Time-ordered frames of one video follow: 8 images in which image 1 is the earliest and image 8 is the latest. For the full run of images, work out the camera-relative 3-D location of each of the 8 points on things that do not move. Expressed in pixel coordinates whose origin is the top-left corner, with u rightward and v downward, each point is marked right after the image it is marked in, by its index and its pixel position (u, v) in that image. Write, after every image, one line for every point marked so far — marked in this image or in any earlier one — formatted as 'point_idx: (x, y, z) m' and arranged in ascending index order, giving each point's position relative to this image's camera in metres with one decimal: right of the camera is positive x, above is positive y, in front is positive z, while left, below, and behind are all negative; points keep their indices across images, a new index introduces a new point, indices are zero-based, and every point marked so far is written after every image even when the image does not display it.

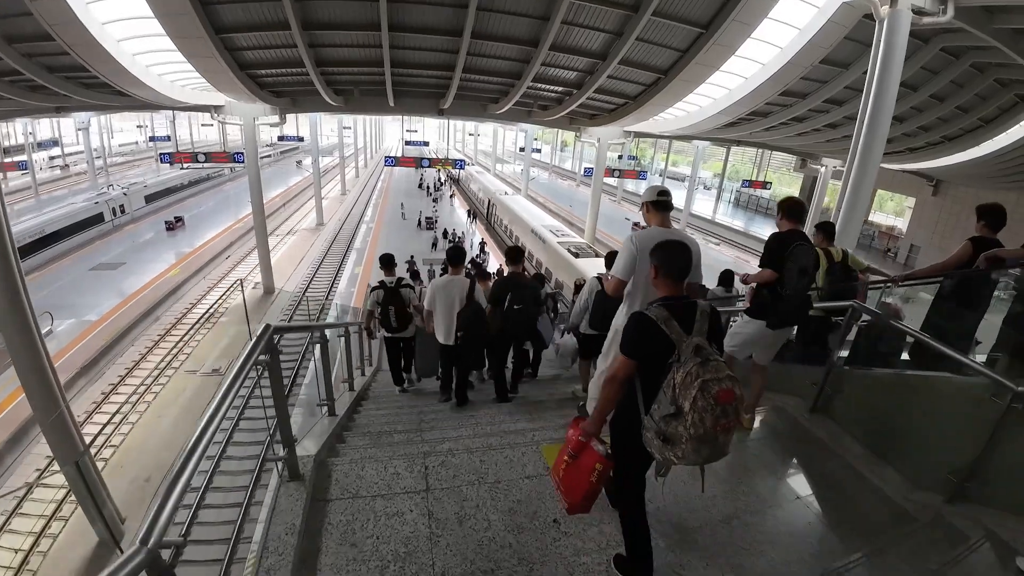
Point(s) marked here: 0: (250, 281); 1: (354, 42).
0: (-9.5, +0.3, +17.8) m
1: (-3.0, +4.7, +9.5) m
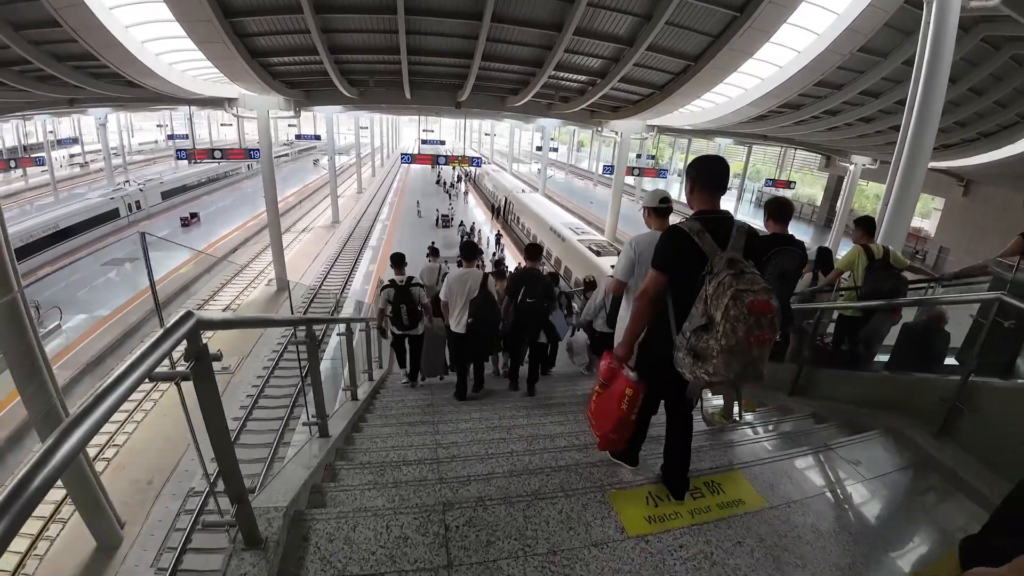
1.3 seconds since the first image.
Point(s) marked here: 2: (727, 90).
0: (-8.9, +0.4, +17.5) m
1: (-2.6, +4.7, +9.0) m
2: (+6.7, +6.1, +15.1) m
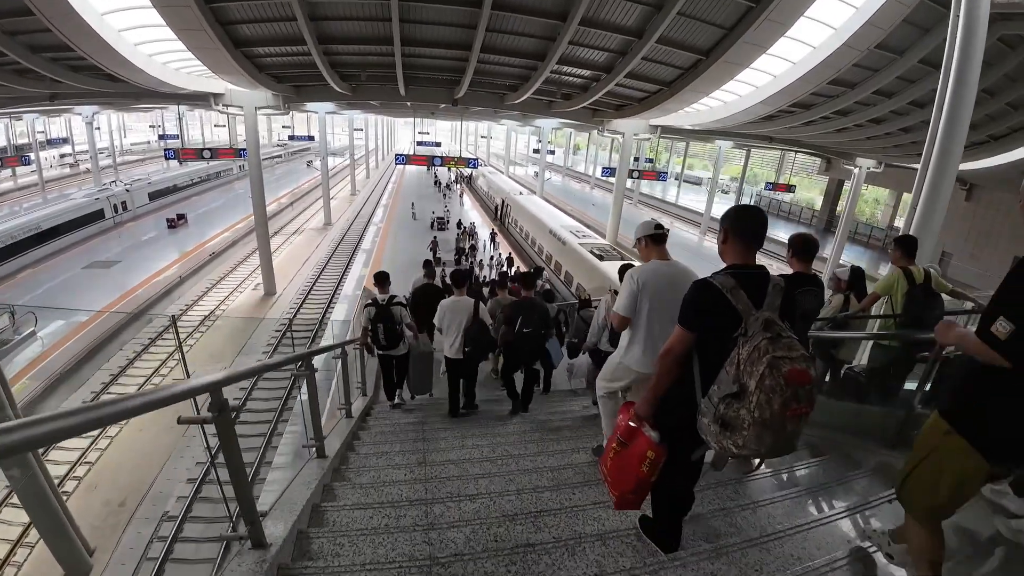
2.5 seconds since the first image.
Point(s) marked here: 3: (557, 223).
0: (-8.9, +0.2, +16.8) m
1: (-2.6, +4.6, +8.4) m
2: (+6.6, +5.9, +14.6) m
3: (+1.7, +2.5, +18.8) m
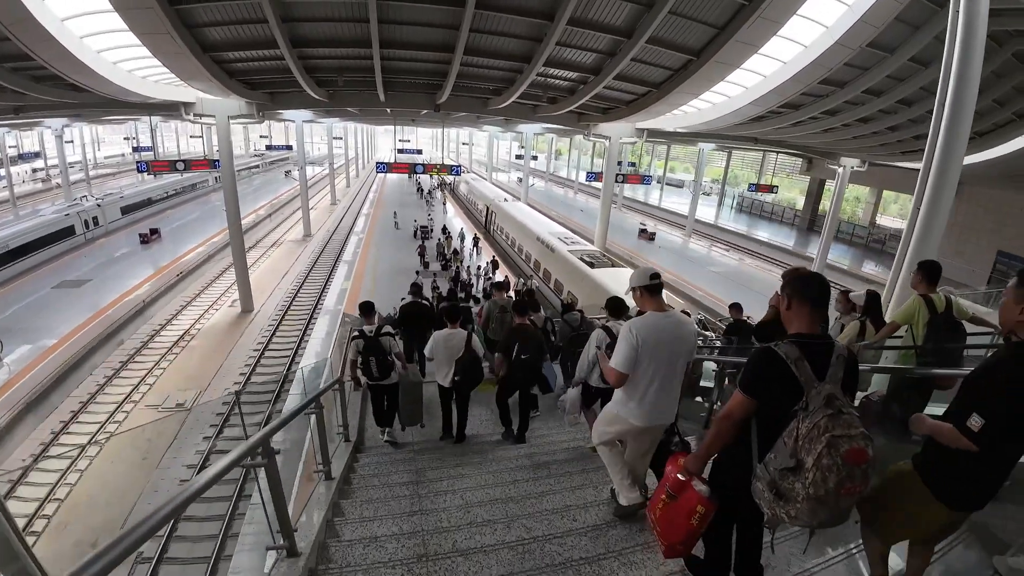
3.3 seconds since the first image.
0: (-9.3, -0.3, +16.0) m
1: (-2.8, +4.3, +7.9) m
2: (+6.2, +5.8, +14.4) m
3: (+1.2, +2.2, +18.4) m
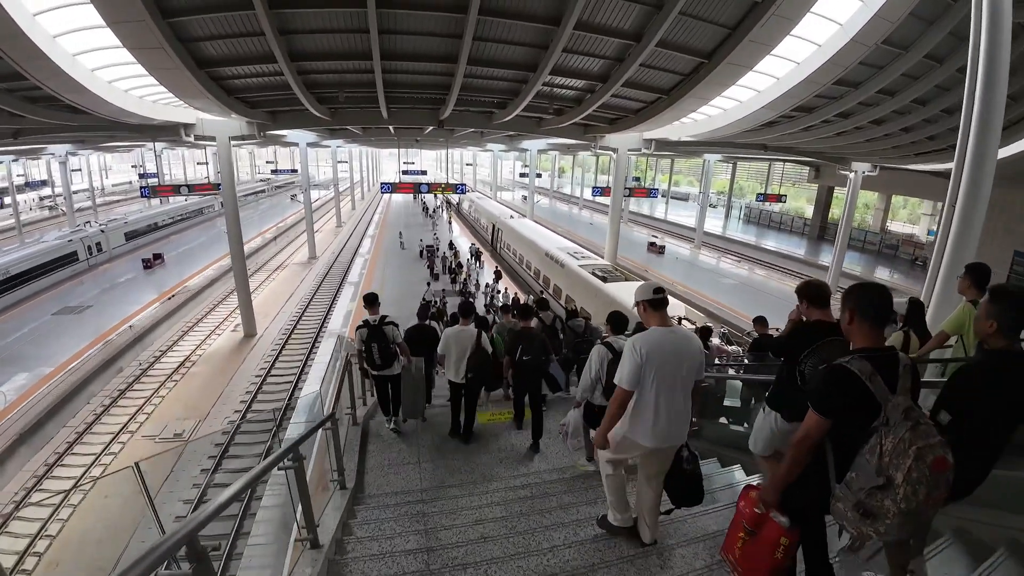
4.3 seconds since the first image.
0: (-9.0, -1.1, +15.7) m
1: (-2.8, +4.0, +7.6) m
2: (+6.3, +5.5, +14.0) m
3: (+1.5, +1.6, +18.0) m
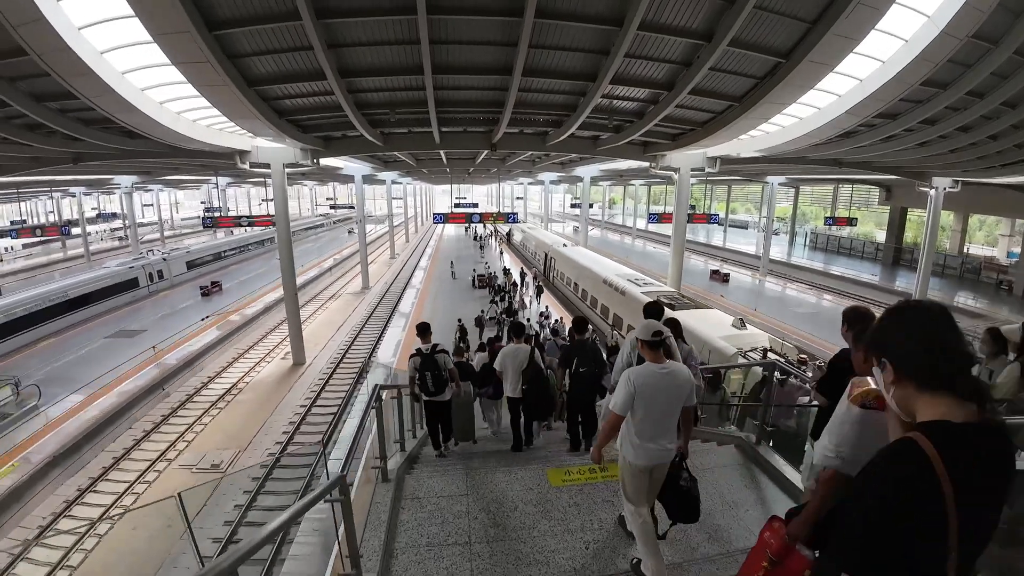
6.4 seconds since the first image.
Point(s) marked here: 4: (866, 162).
0: (-7.3, -2.0, +15.6) m
1: (-1.9, +3.7, +7.3) m
2: (+7.8, +4.7, +12.8) m
3: (+3.4, +0.6, +17.0) m
4: (+14.2, +4.9, +19.9) m
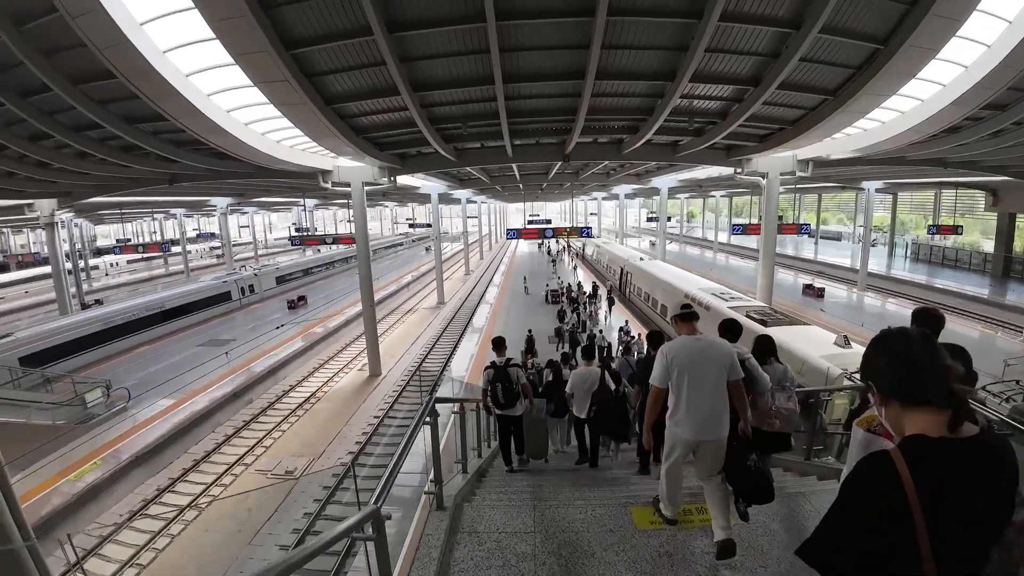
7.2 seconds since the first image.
0: (-5.0, -2.5, +16.1) m
1: (-0.9, +3.5, +7.2) m
2: (+9.5, +4.4, +11.4) m
3: (+5.8, +0.1, +16.0) m
4: (+17.0, +4.4, +17.4) m
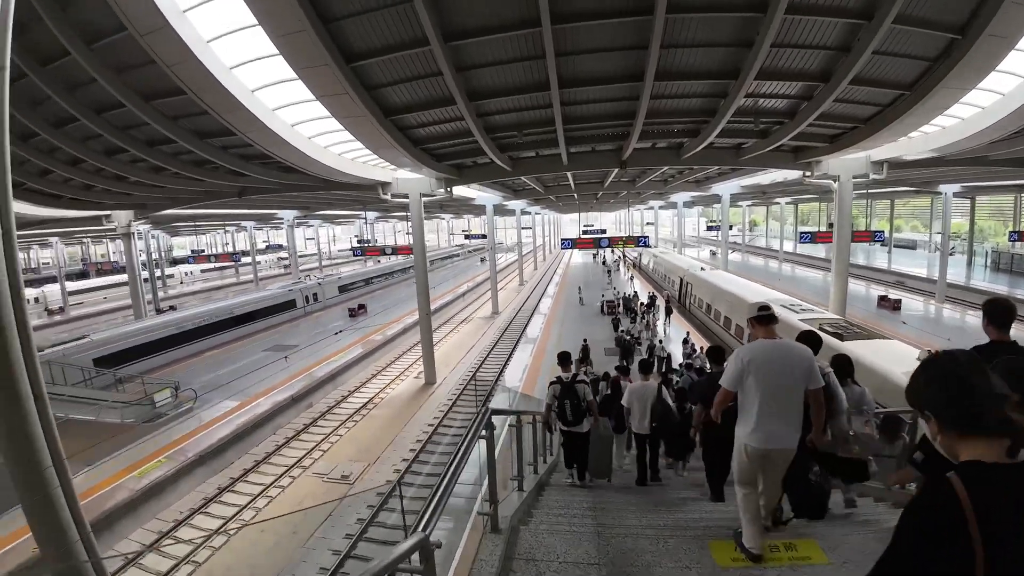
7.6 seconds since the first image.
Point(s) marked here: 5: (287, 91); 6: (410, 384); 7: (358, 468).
0: (-3.2, -2.8, +16.3) m
1: (0.0, +3.4, +7.2) m
2: (+10.7, +4.2, +10.2) m
3: (+7.5, -0.2, +15.1) m
4: (+18.8, +4.0, +15.4) m
5: (-3.4, +3.0, +7.6) m
6: (-3.0, -3.0, +14.9) m
7: (-3.0, -3.7, +10.0) m
